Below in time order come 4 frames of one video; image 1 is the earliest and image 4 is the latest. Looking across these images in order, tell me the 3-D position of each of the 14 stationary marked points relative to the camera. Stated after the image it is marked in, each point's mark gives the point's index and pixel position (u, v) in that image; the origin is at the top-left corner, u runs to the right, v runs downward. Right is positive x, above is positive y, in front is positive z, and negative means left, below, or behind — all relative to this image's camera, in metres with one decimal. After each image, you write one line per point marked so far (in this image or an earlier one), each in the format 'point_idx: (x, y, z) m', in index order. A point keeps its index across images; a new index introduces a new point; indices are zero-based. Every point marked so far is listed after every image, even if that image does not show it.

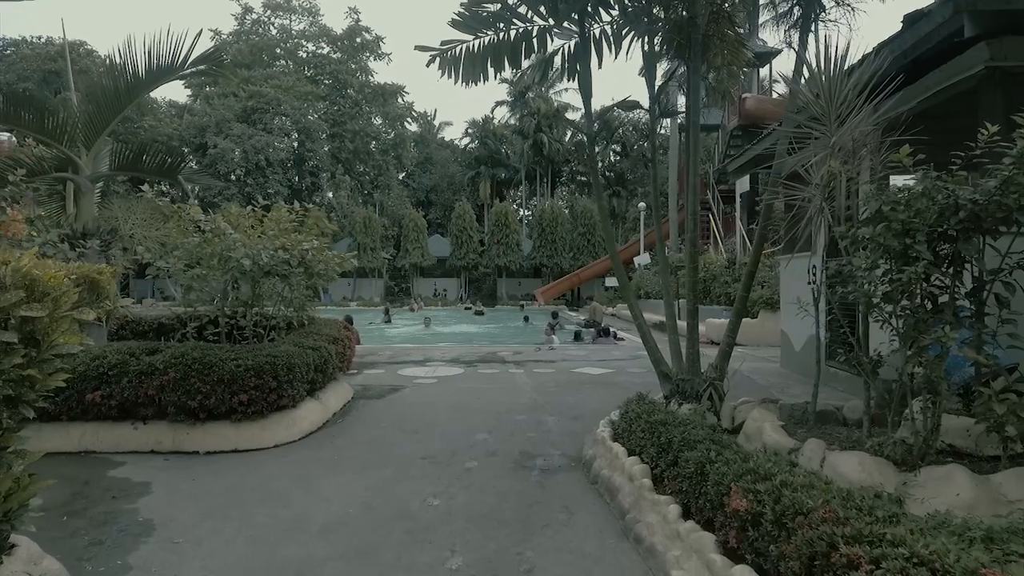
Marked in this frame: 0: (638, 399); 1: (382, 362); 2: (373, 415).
0: (+0.9, -0.8, +4.9) m
1: (-2.0, -1.2, +10.4) m
2: (-1.4, -1.3, +6.8) m
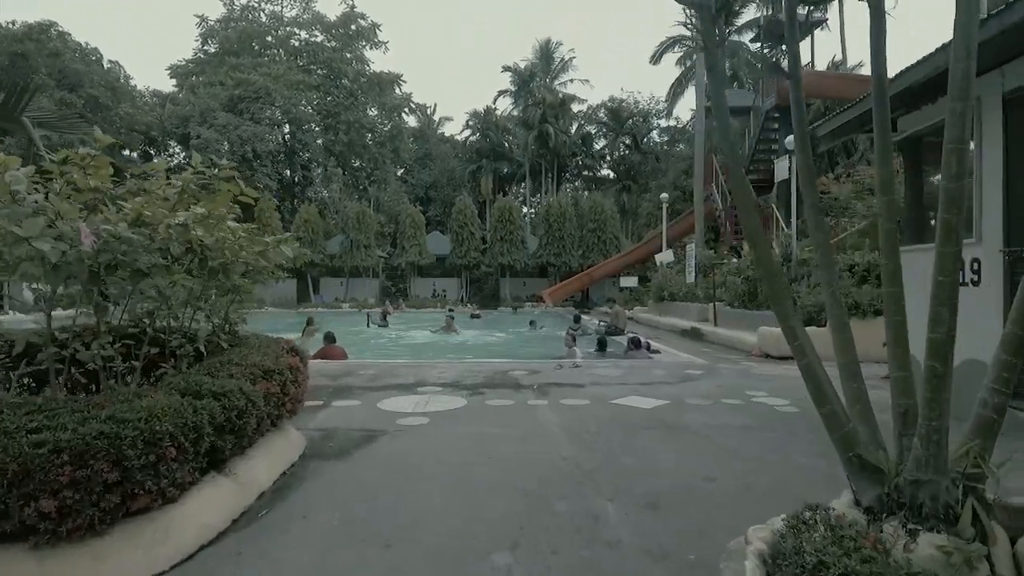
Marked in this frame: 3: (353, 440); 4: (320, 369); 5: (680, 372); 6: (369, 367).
0: (+1.1, -0.9, +2.5) m
1: (-1.8, -1.2, +8.0) m
2: (-1.2, -1.3, +4.3) m
3: (-1.3, -1.2, +5.5) m
4: (-2.6, -1.1, +9.3) m
5: (+2.3, -1.1, +9.1) m
6: (-2.0, -1.1, +9.5) m
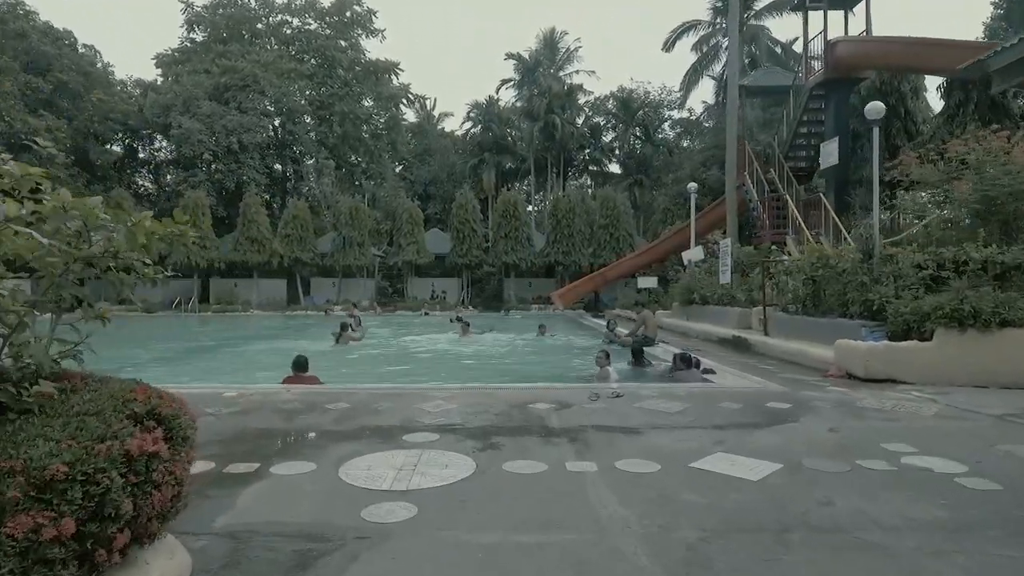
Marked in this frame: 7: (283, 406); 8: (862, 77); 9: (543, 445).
0: (+1.3, -0.9, +0.1) m
1: (-1.6, -1.2, +5.6) m
2: (-1.0, -1.3, +2.0) m
3: (-1.1, -1.3, +3.1) m
4: (-2.4, -1.2, +6.9) m
5: (+2.5, -1.2, +6.7) m
6: (-1.8, -1.2, +7.1) m
7: (-2.3, -1.2, +6.9) m
8: (+8.3, +5.0, +16.0) m
9: (+0.2, -1.2, +5.4) m
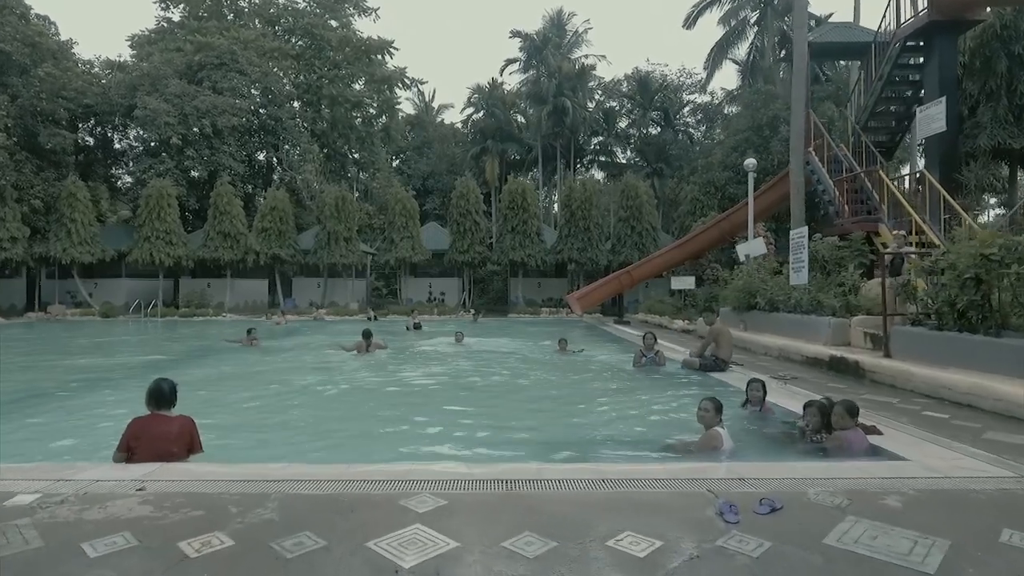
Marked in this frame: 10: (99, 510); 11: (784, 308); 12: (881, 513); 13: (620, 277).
0: (+1.6, -0.9, -3.5) m
1: (-1.3, -1.3, +2.1) m
2: (-0.7, -1.4, -1.6) m
3: (-0.8, -1.3, -0.4) m
4: (-2.1, -1.2, +3.4) m
5: (+2.8, -1.2, +3.1) m
6: (-1.5, -1.2, +3.6) m
7: (-2.0, -1.2, +3.3) m
8: (+8.6, +5.0, +12.4) m
9: (+0.5, -1.3, +1.8) m
10: (-2.3, -1.2, +3.7) m
11: (+5.2, -0.4, +13.0) m
12: (+2.0, -1.2, +3.7) m
13: (+3.1, +0.3, +19.6) m
